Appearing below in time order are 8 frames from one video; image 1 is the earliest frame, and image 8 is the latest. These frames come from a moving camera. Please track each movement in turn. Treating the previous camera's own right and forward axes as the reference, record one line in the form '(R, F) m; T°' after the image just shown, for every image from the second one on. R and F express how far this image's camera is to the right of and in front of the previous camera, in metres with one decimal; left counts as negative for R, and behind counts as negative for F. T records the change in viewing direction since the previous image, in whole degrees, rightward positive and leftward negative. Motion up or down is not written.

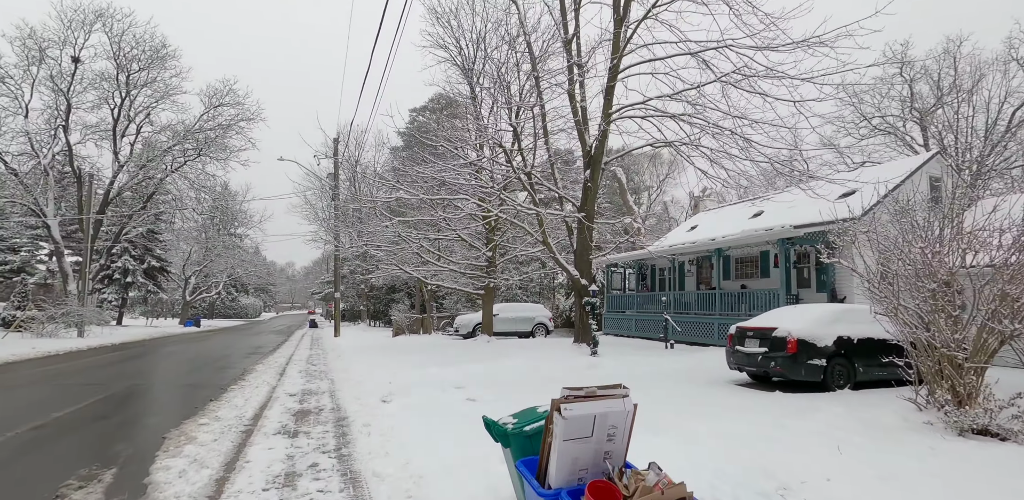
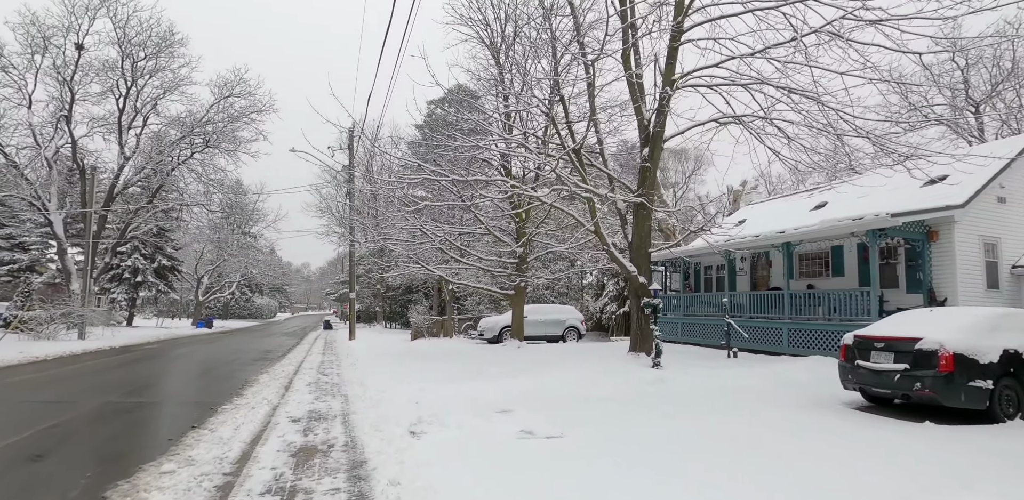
(-0.5, +1.6) m; -1°
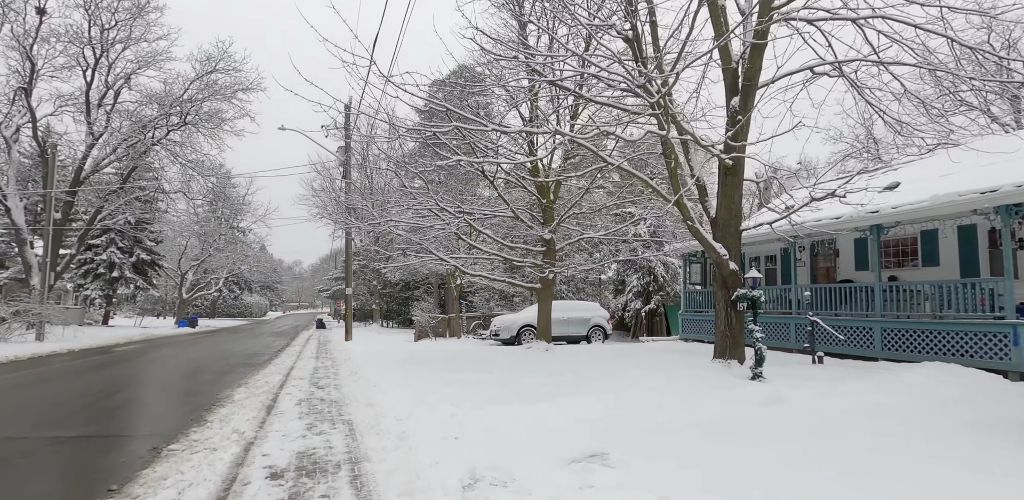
(-0.7, +2.0) m; +1°
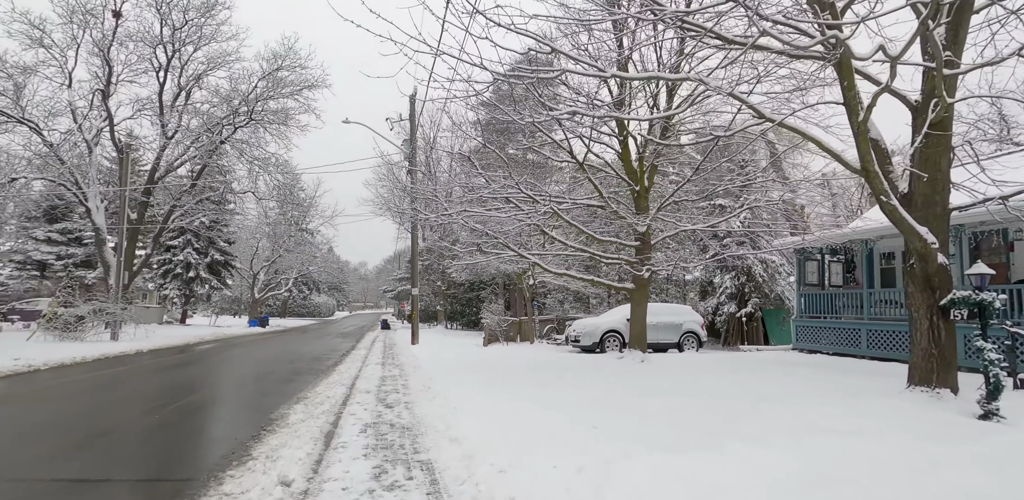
(-0.6, +1.4) m; -6°
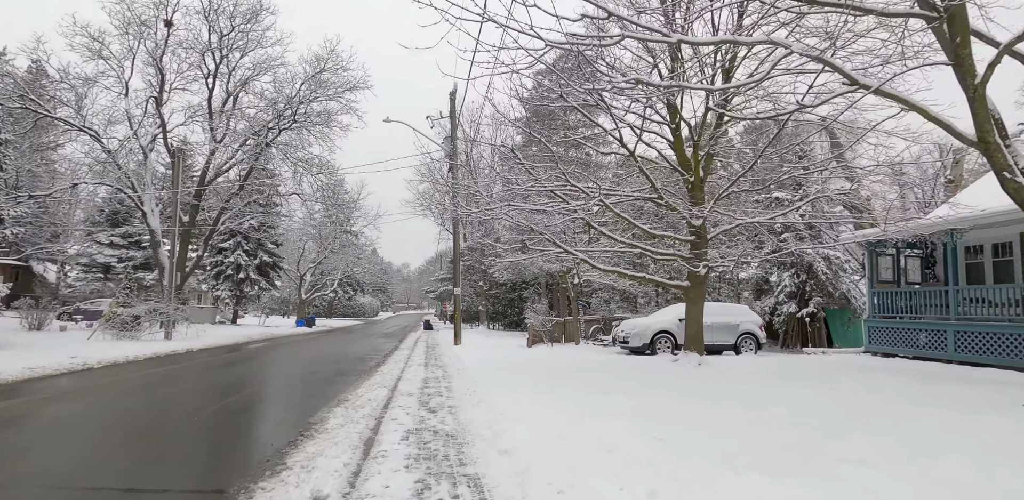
(-0.1, +0.4) m; -4°
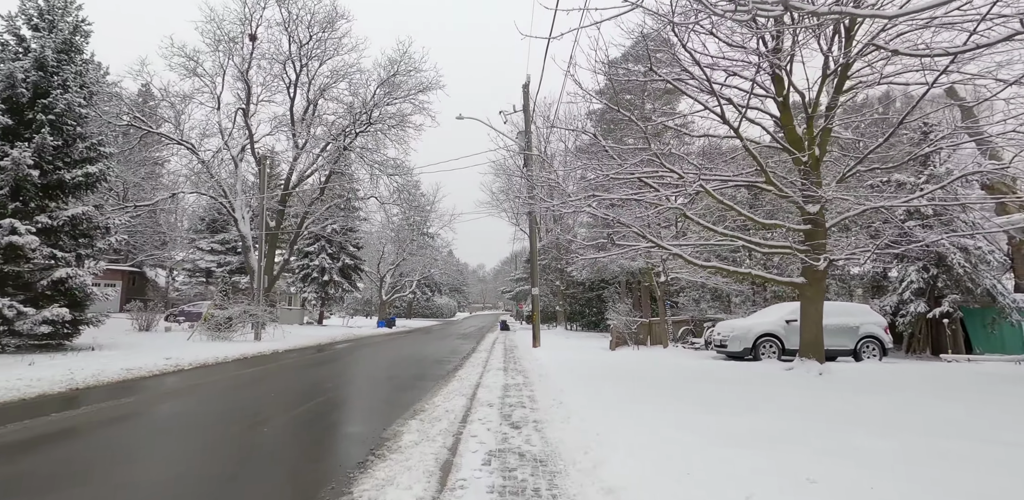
(-0.2, +0.7) m; -8°
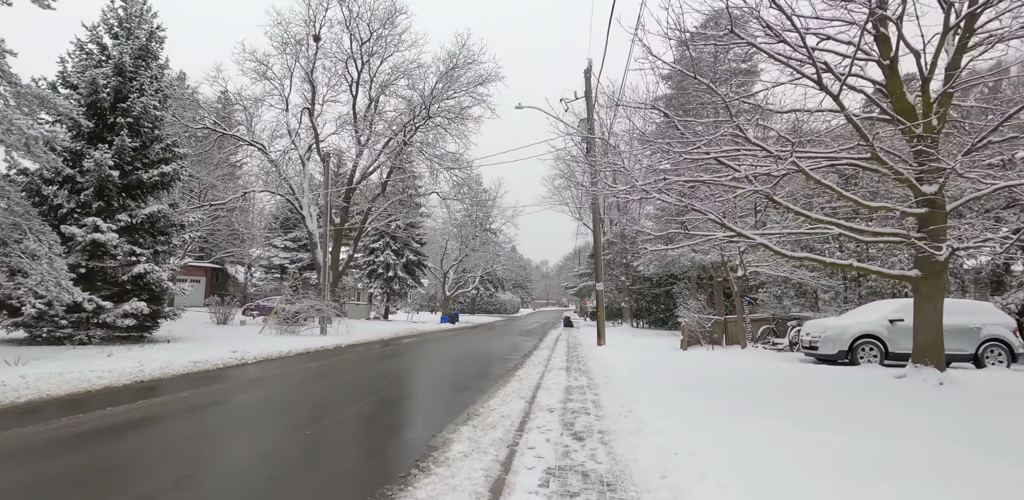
(0.0, +0.6) m; -7°
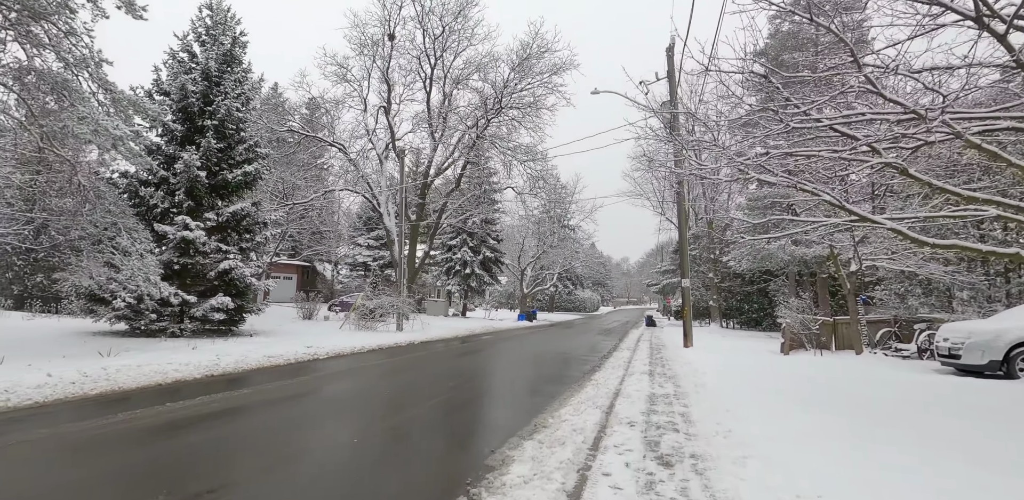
(+0.1, +0.8) m; -8°
